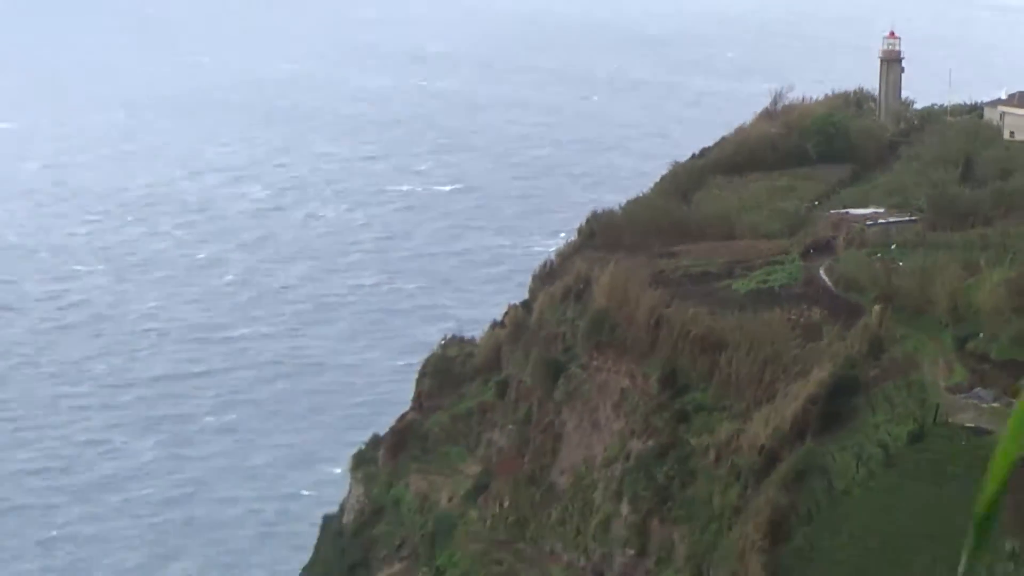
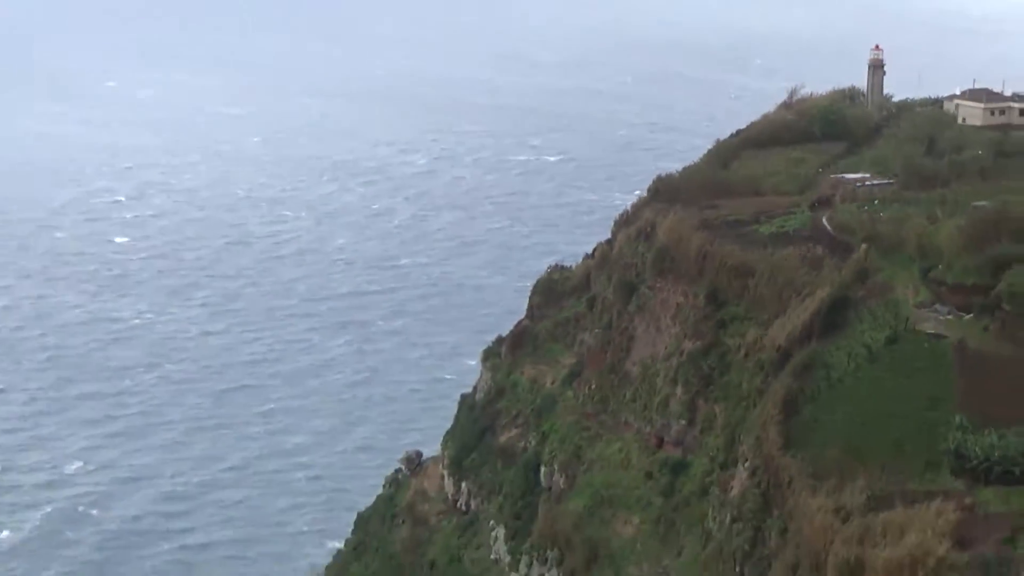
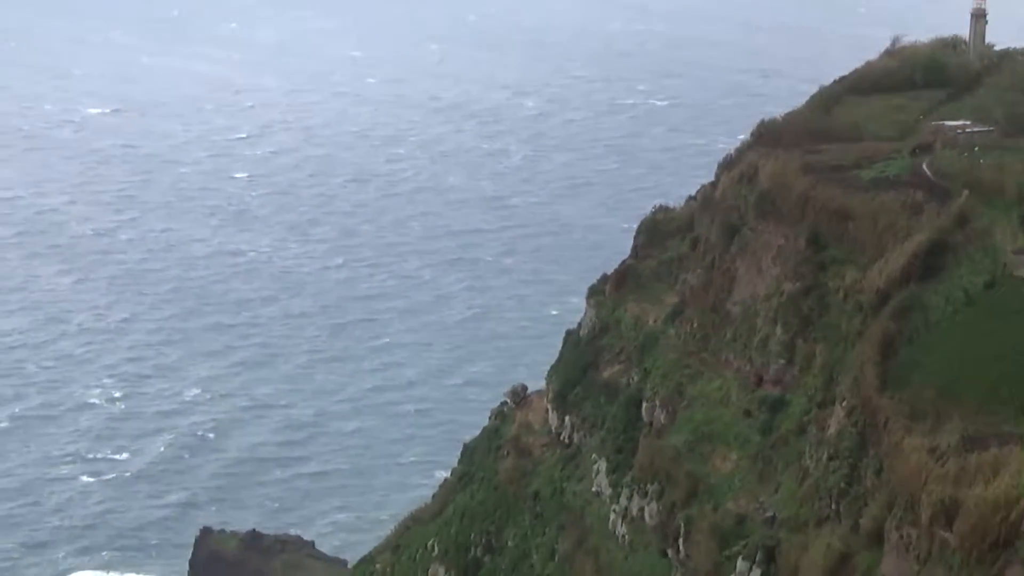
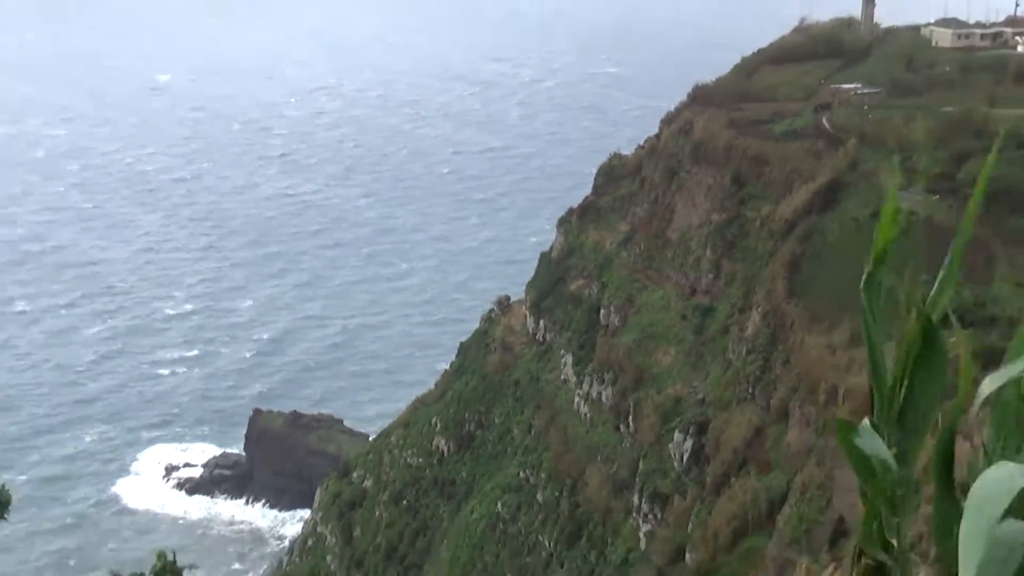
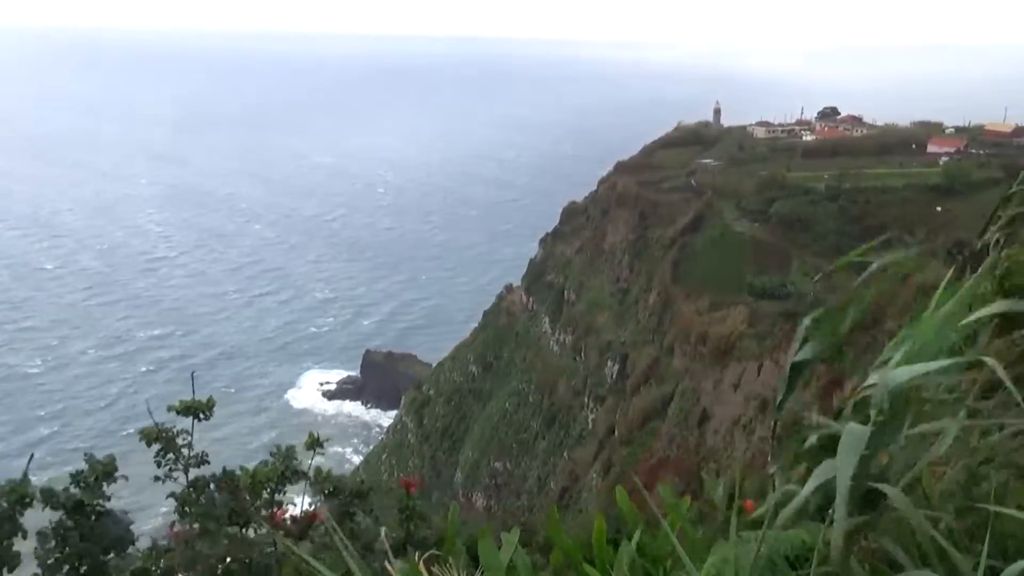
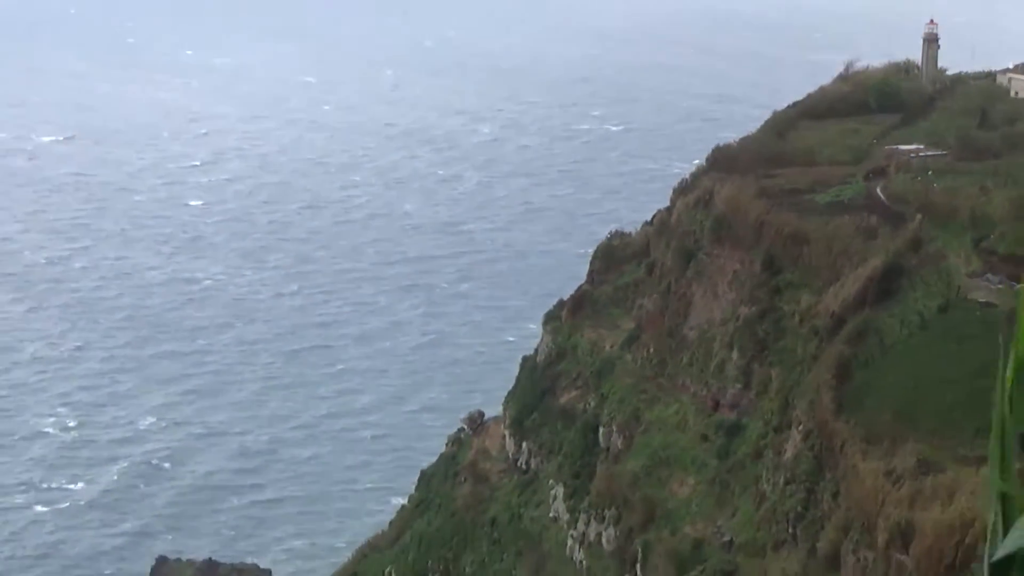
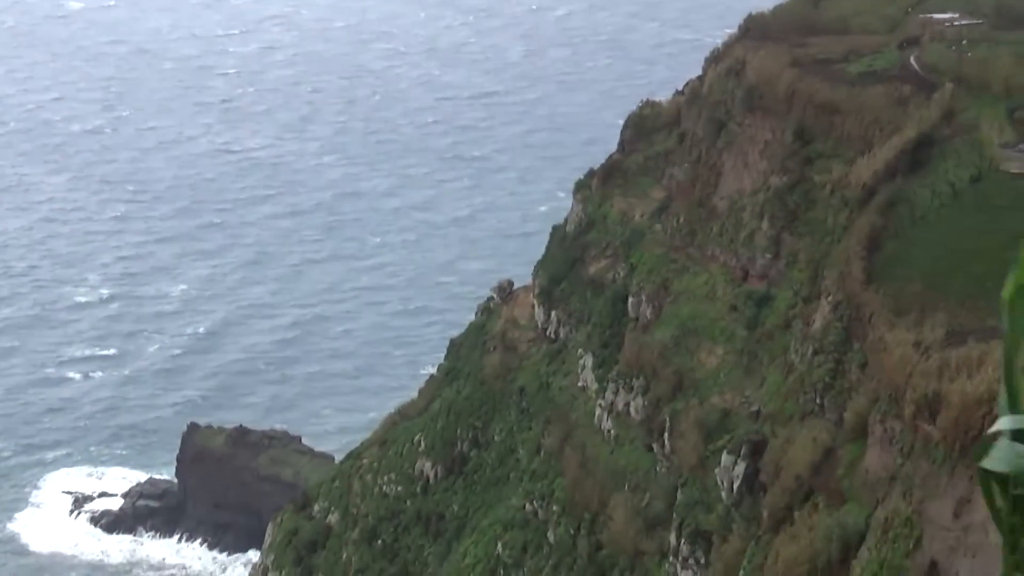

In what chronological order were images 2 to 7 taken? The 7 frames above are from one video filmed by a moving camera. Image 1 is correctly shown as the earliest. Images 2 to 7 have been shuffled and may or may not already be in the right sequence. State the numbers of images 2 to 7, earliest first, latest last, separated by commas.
2, 6, 3, 7, 4, 5
